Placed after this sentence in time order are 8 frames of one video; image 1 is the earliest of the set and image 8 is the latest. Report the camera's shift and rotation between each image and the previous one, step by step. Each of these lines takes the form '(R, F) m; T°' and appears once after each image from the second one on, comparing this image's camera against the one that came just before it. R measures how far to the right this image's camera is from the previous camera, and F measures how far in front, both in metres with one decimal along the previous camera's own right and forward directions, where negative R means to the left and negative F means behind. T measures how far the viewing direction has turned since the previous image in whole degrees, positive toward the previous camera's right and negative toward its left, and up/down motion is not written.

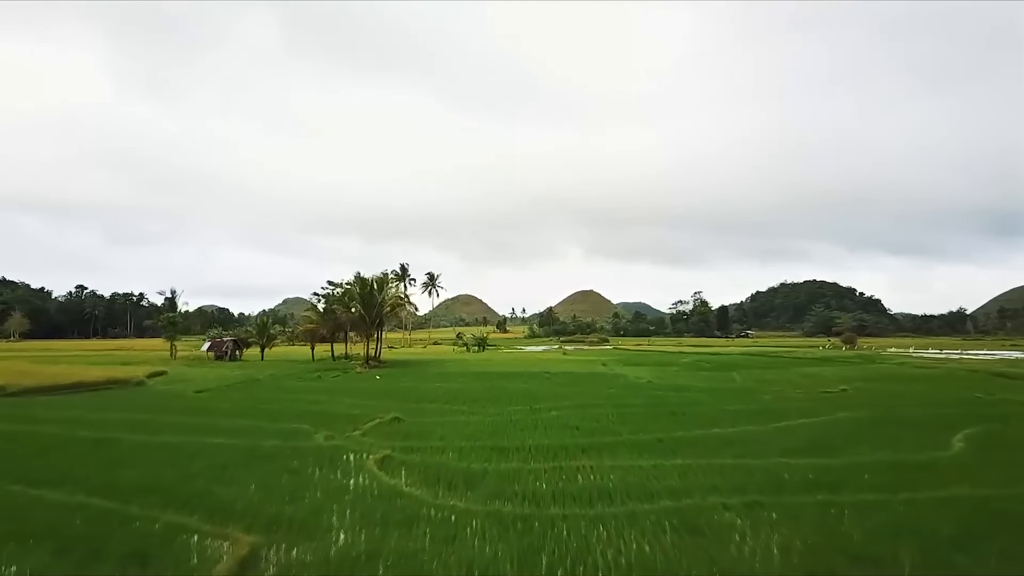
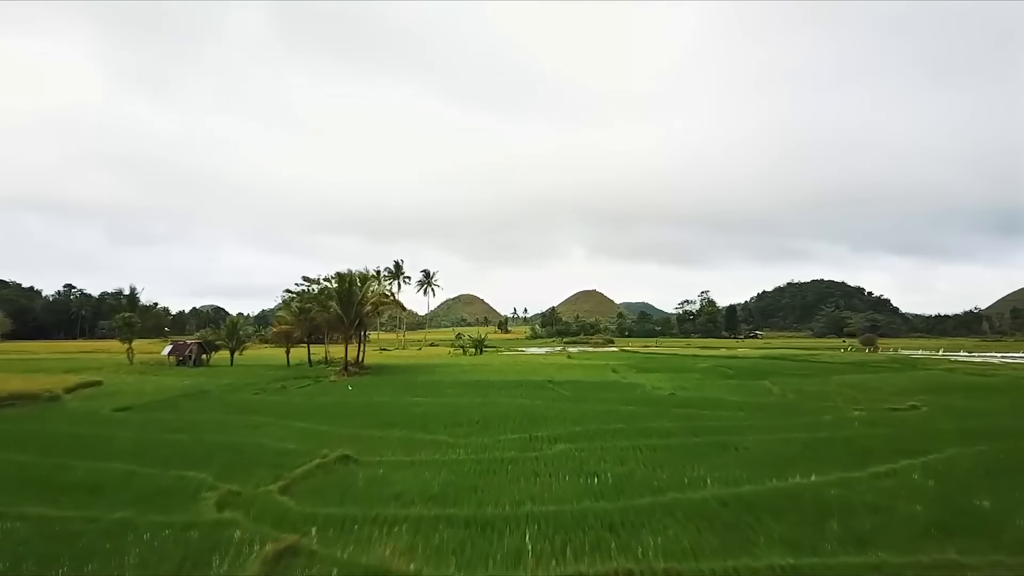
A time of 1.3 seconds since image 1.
(+0.3, +5.5) m; 0°
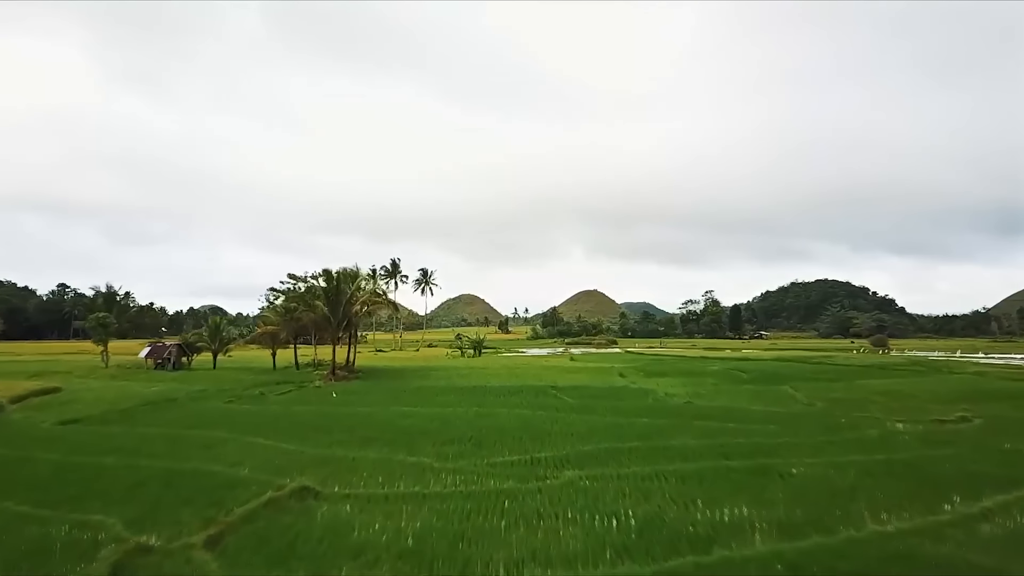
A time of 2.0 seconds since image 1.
(+0.1, +2.8) m; 0°
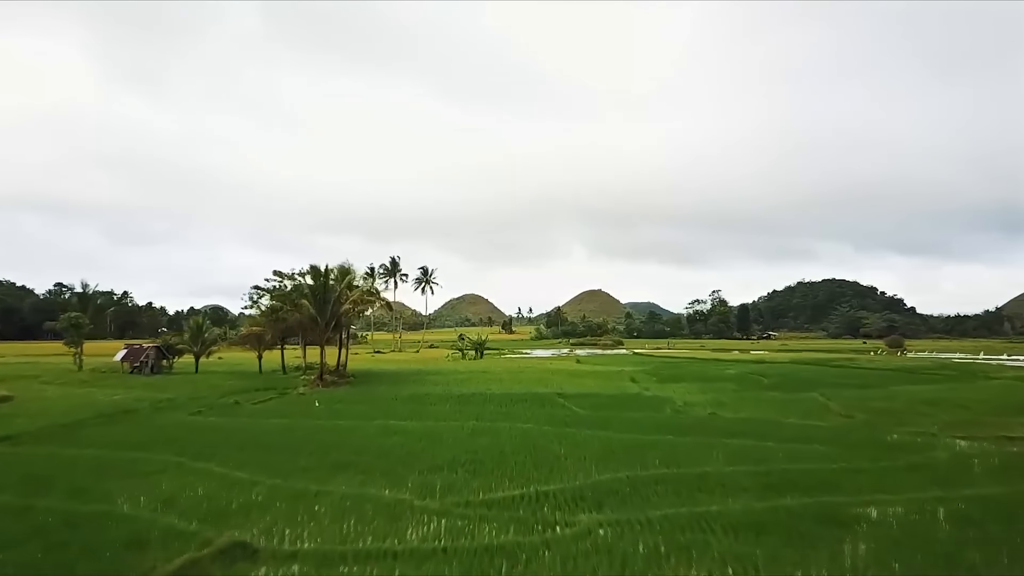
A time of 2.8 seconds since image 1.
(+0.1, +3.0) m; 0°
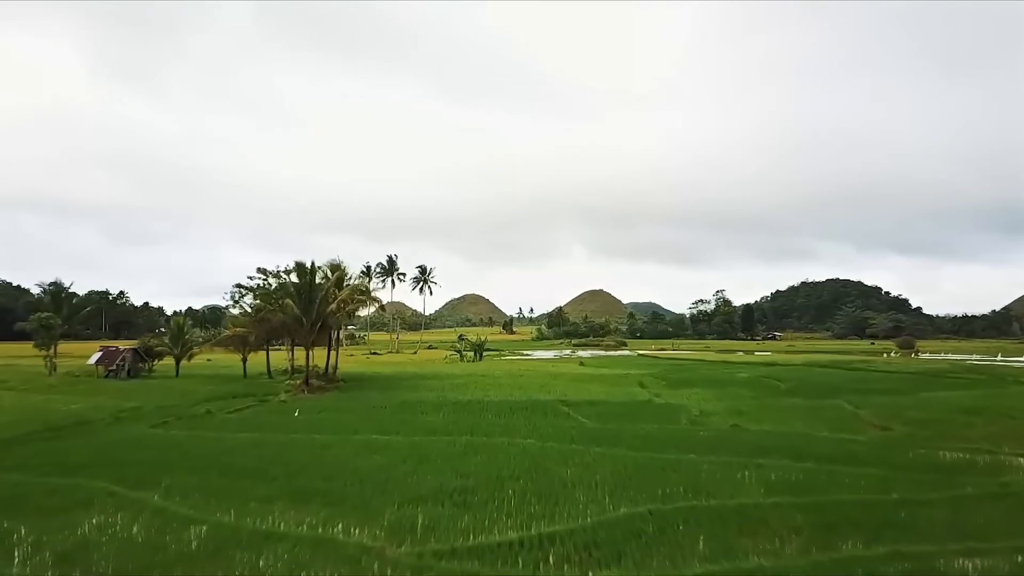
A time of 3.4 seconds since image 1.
(+0.1, +2.4) m; 0°
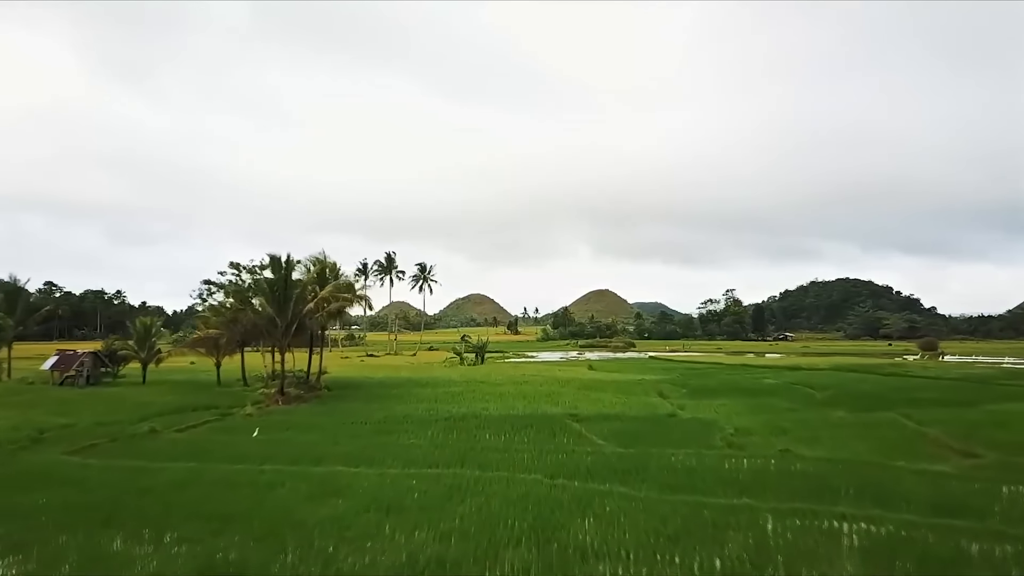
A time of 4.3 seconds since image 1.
(+0.1, +3.9) m; 0°
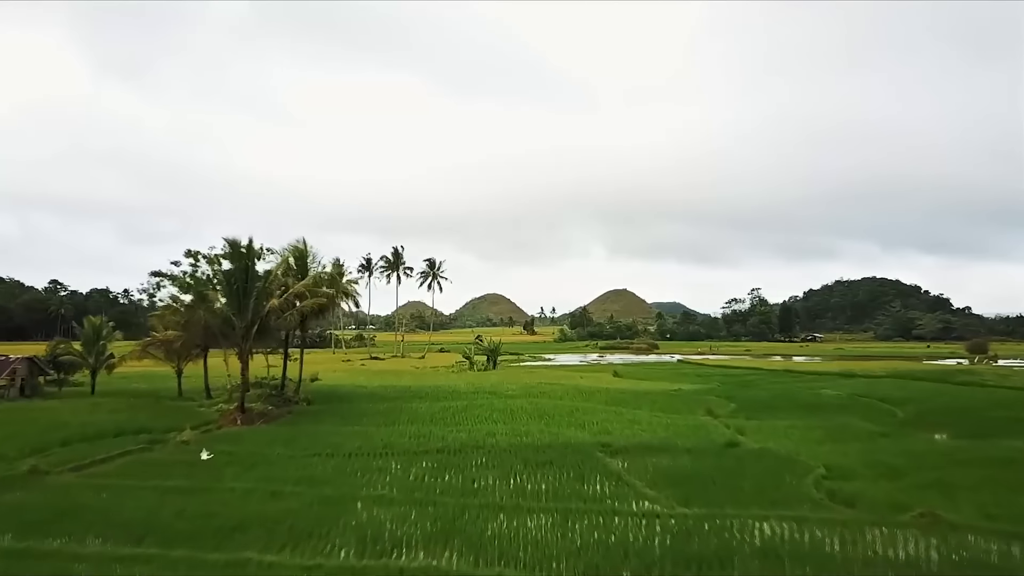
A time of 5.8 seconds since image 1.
(+0.1, +5.6) m; -2°
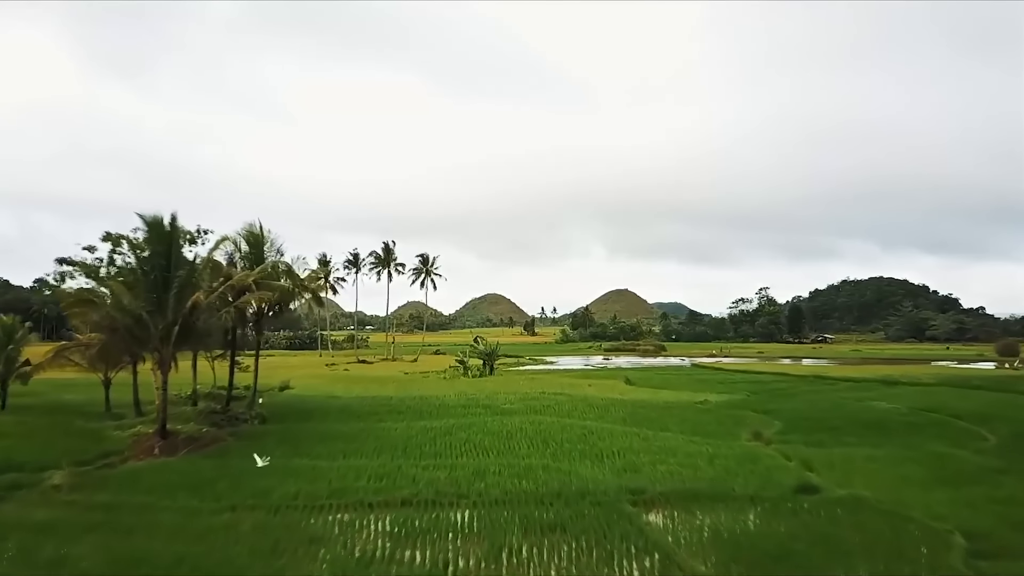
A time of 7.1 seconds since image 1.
(+0.1, +5.1) m; 0°
